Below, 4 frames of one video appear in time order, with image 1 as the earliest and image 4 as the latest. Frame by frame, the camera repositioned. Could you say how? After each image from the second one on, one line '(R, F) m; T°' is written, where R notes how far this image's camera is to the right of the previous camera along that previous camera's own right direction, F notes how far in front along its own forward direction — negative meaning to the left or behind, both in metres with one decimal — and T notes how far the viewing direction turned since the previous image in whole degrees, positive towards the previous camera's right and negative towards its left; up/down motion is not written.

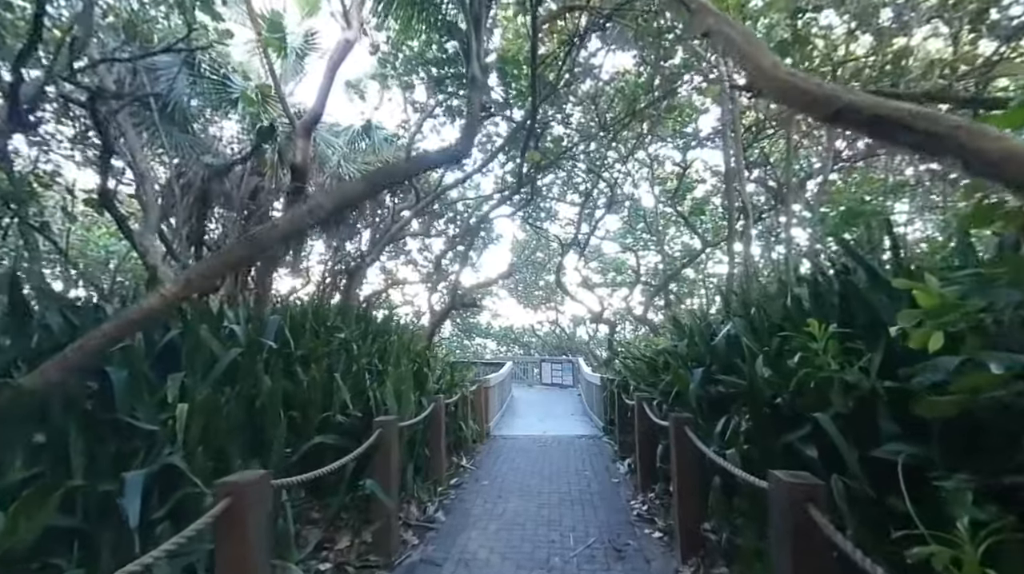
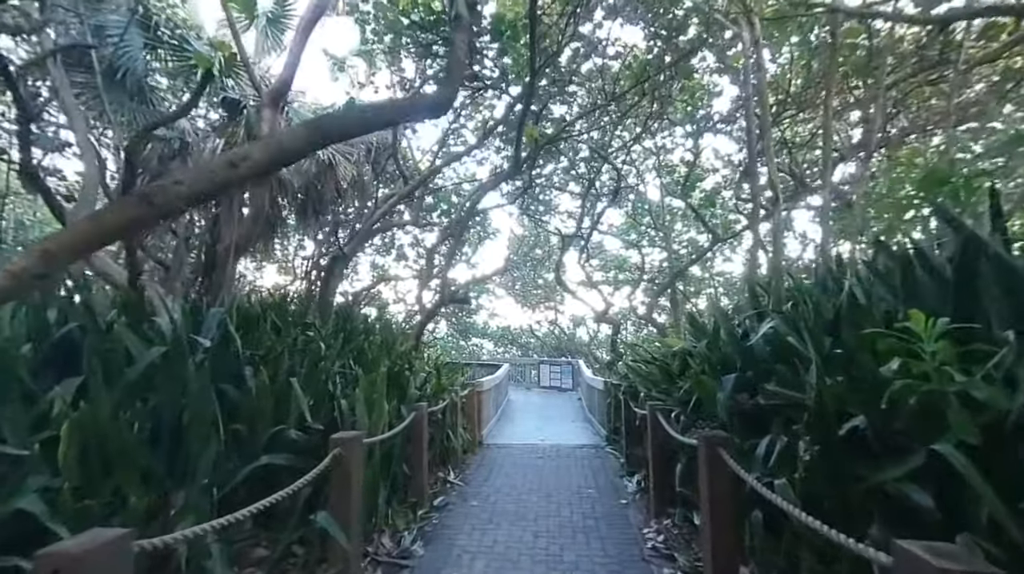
(+0.1, +0.8) m; 0°
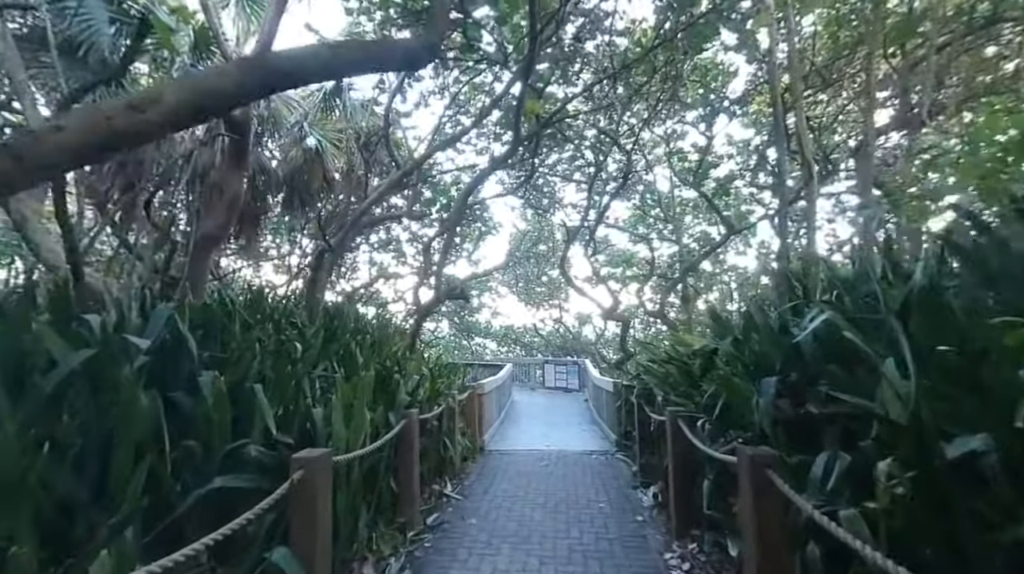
(0.0, +0.6) m; -1°
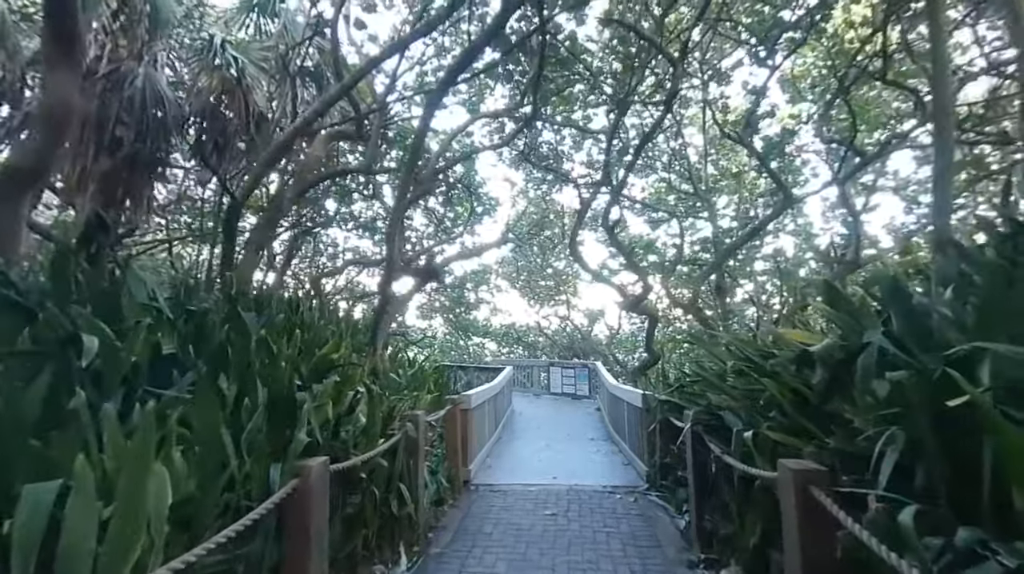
(+0.1, +2.0) m; -1°
